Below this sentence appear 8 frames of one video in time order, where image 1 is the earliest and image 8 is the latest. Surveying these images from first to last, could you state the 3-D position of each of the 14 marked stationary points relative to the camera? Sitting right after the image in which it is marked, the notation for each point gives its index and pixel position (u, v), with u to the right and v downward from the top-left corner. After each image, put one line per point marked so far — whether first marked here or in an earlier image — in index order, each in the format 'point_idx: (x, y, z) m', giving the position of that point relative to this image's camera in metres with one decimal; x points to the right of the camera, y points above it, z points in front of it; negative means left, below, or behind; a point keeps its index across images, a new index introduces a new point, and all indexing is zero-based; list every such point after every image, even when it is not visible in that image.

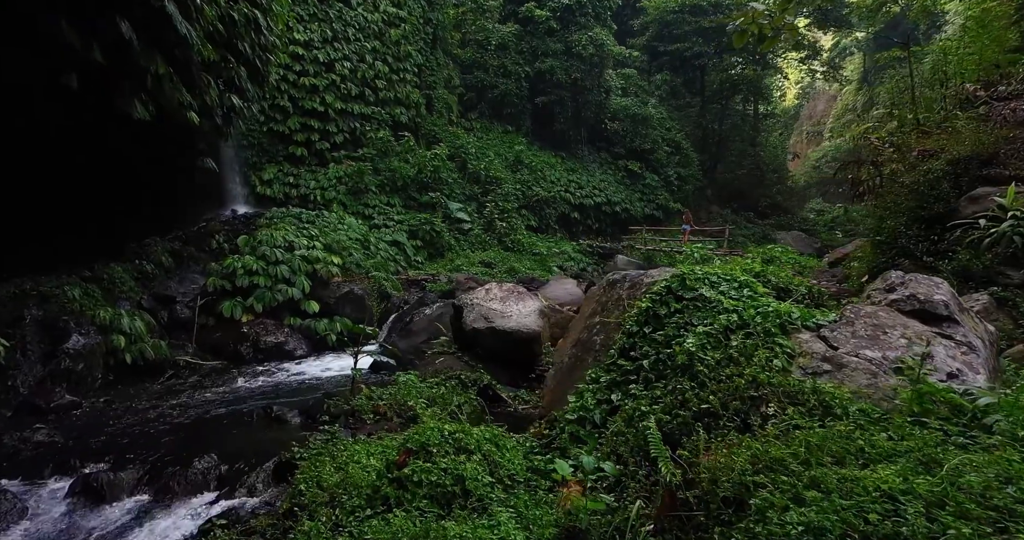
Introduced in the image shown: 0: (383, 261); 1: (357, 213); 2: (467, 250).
0: (-2.5, +0.2, +10.9) m
1: (-3.4, +1.2, +12.3) m
2: (-1.1, +0.5, +13.3) m
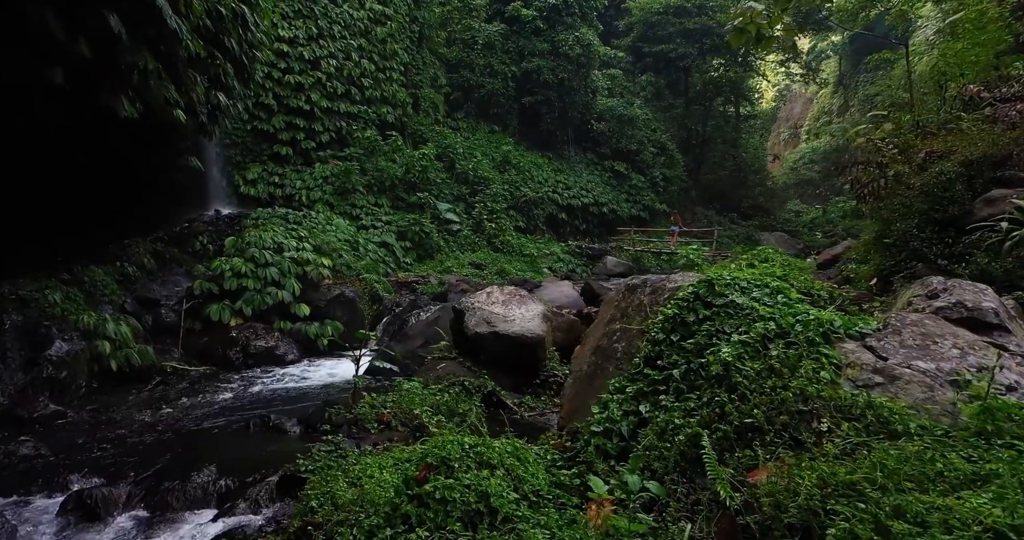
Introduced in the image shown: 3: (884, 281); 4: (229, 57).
0: (-2.6, +0.1, +10.7) m
1: (-3.6, +1.2, +12.1) m
2: (-1.3, +0.4, +13.2) m
3: (+2.9, -0.1, +4.4) m
4: (-3.9, +2.9, +7.8) m
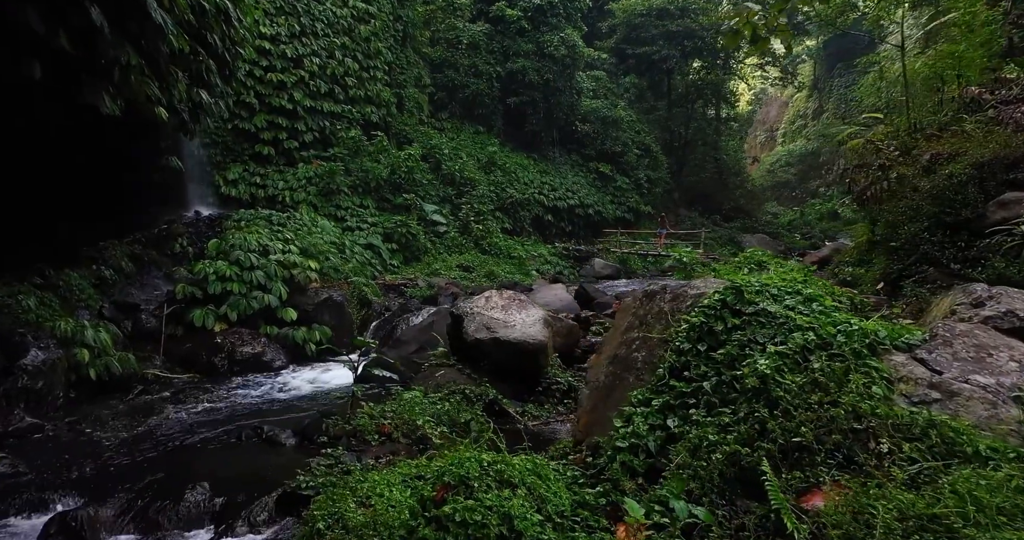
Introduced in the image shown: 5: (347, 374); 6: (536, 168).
0: (-2.8, +0.1, +10.4) m
1: (-3.8, +1.2, +11.9) m
2: (-1.6, +0.4, +13.0) m
3: (+2.9, -0.1, +4.4) m
4: (-4.0, +2.9, +7.5) m
5: (-1.9, -1.2, +6.7) m
6: (+0.8, +3.3, +18.3) m
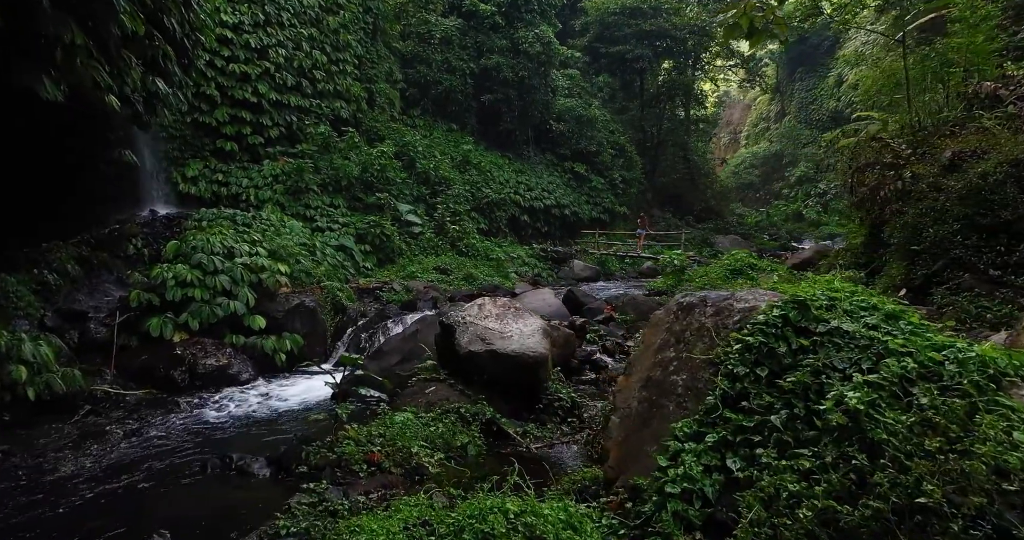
0: (-3.1, 0.0, +9.9) m
1: (-4.2, +1.1, +11.2) m
2: (-2.0, +0.3, +12.5) m
3: (+2.9, -0.2, +4.1) m
4: (-4.2, +2.8, +6.9) m
5: (-2.0, -1.3, +6.1) m
6: (0.0, +3.2, +17.9) m
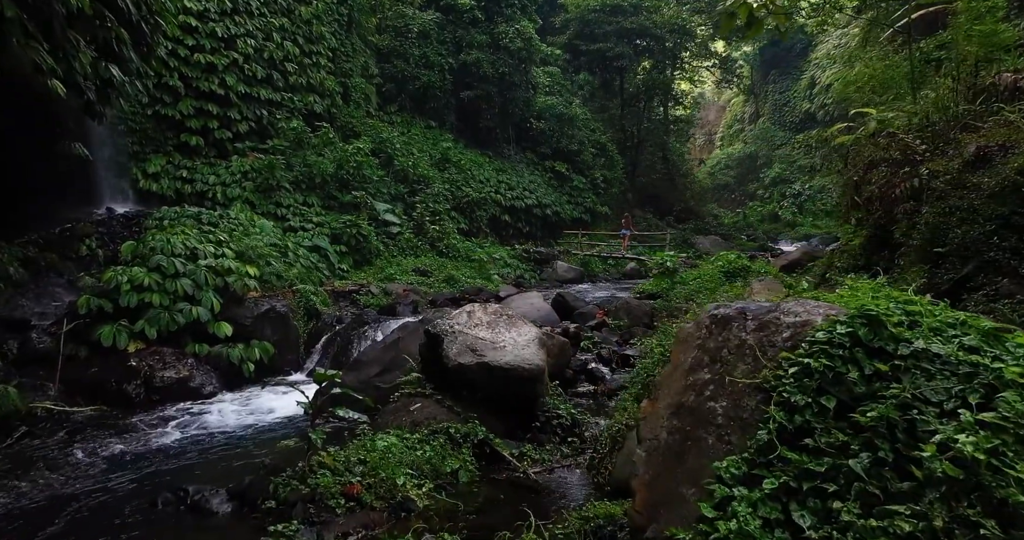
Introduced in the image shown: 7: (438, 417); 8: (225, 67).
0: (-3.4, 0.0, +9.3) m
1: (-4.6, +1.1, +10.6) m
2: (-2.4, +0.3, +12.0) m
3: (+2.9, -0.2, +3.8) m
4: (-4.3, +2.8, +6.3) m
5: (-2.1, -1.3, +5.6) m
6: (-0.6, +3.2, +17.4) m
7: (-0.5, -1.1, +4.1) m
8: (-5.6, +4.0, +11.1) m
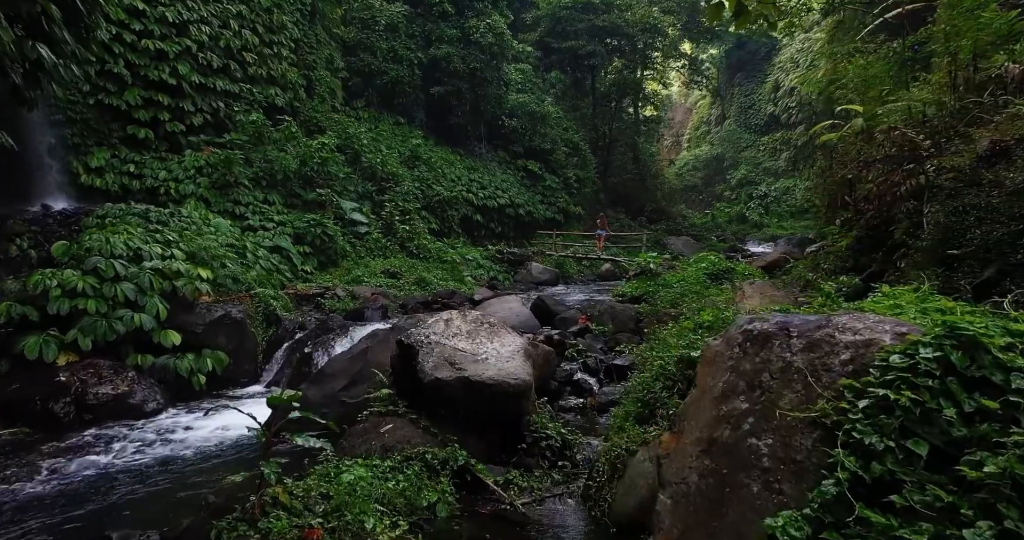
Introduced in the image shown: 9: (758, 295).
0: (-3.8, 0.0, +8.7) m
1: (-5.0, +1.0, +9.9) m
2: (-2.9, +0.3, +11.4) m
3: (+2.8, -0.2, +3.5) m
4: (-4.5, +2.7, +5.6) m
5: (-2.3, -1.3, +5.1) m
6: (-1.5, +3.2, +16.9) m
7: (-0.6, -1.1, +3.6) m
8: (-6.1, +3.9, +10.3) m
9: (+2.5, -0.3, +5.8) m
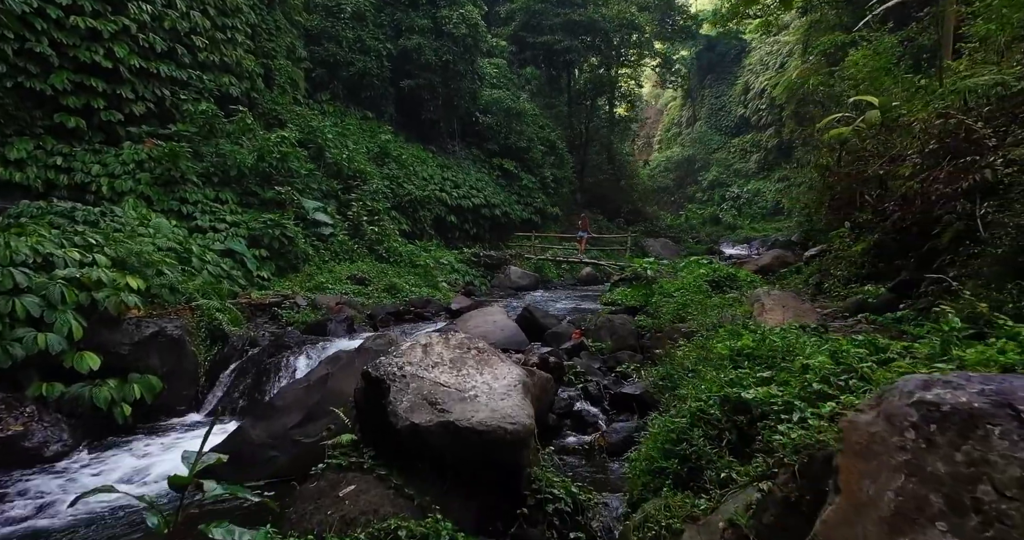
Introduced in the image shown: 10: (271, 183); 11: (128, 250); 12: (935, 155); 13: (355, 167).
0: (-4.1, -0.1, +7.6) m
1: (-5.4, +0.9, +8.8) m
2: (-3.3, +0.2, +10.4) m
3: (+2.8, -0.3, +2.9) m
4: (-4.6, +2.6, +4.5) m
5: (-2.4, -1.4, +4.1) m
6: (-2.2, +3.1, +16.0) m
7: (-0.6, -1.2, +2.7) m
8: (-6.4, +3.8, +9.2) m
9: (+2.4, -0.4, +5.1) m
10: (-4.5, +1.6, +10.6) m
11: (-4.2, +0.2, +6.2) m
12: (+3.4, +0.9, +4.6) m
13: (-3.5, +2.3, +12.6) m
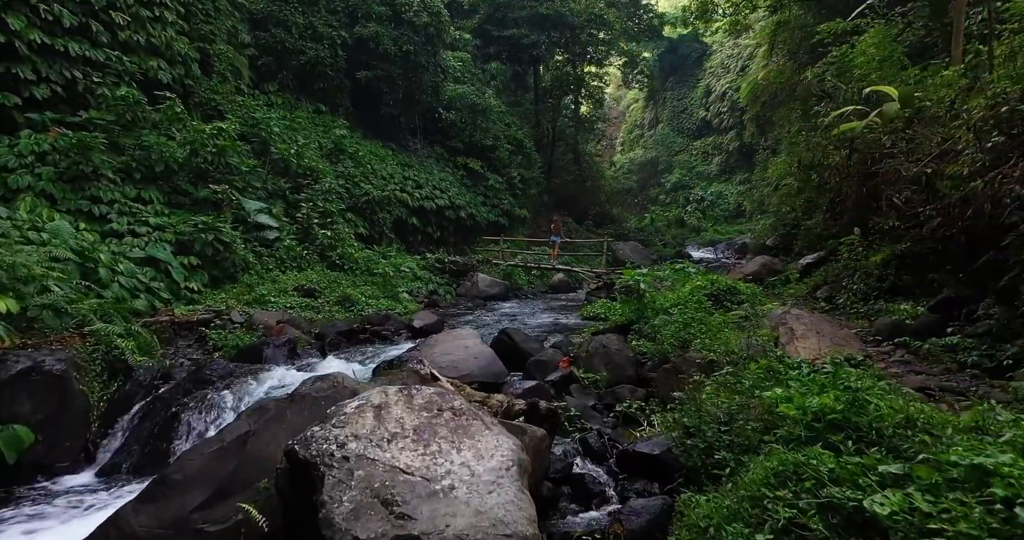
0: (-4.4, -0.3, +6.3) m
1: (-5.8, +0.8, +7.4) m
2: (-3.8, 0.0, +9.1) m
3: (+2.8, -0.4, +2.0) m
4: (-4.8, +2.5, +3.2) m
5: (-2.5, -1.6, +2.9) m
6: (-3.0, +2.9, +14.8) m
7: (-0.6, -1.3, +1.7) m
8: (-6.9, +3.6, +7.7) m
9: (+2.2, -0.5, +4.2) m
10: (-5.0, +1.5, +9.3) m
11: (-4.4, +0.1, +4.9) m
12: (+3.3, +0.8, +3.8) m
13: (-4.2, +2.1, +11.4) m
